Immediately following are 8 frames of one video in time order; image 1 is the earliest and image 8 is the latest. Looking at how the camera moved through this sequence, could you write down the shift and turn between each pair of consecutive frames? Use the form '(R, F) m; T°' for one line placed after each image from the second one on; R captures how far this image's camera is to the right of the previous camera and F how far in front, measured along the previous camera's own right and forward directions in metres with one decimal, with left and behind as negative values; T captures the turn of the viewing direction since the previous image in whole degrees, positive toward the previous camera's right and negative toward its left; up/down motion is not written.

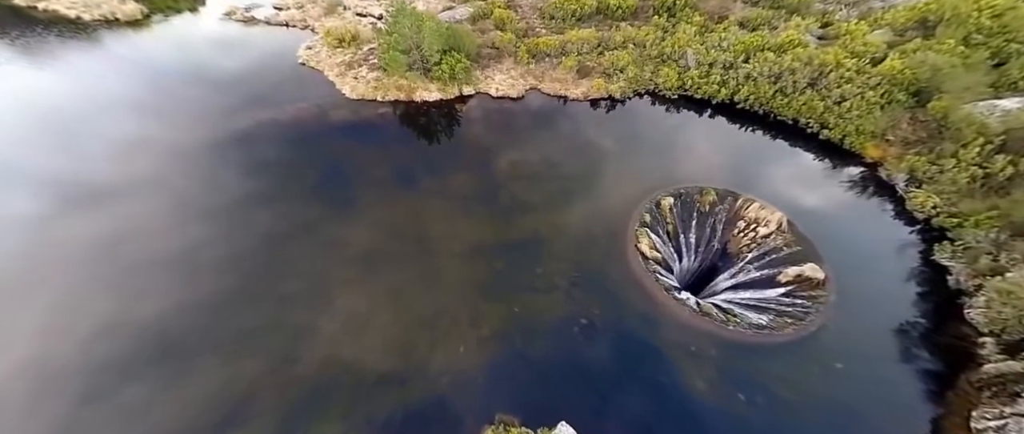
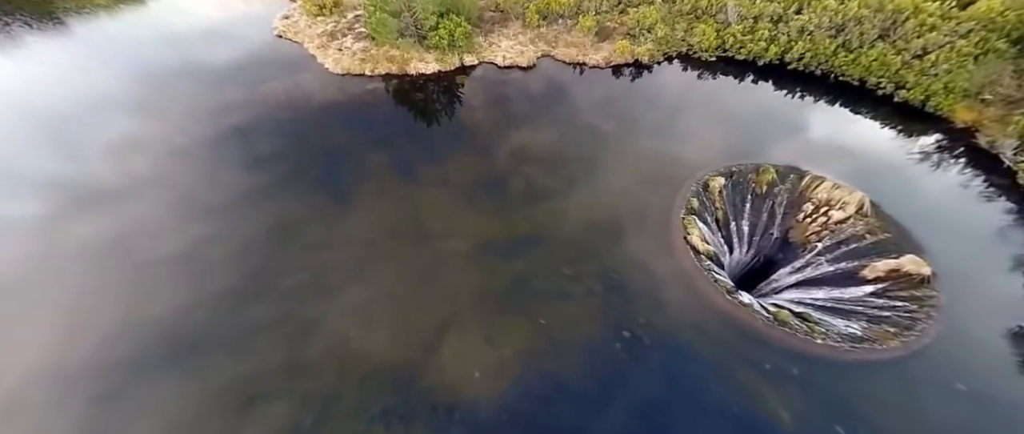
(-1.0, +4.0) m; 0°
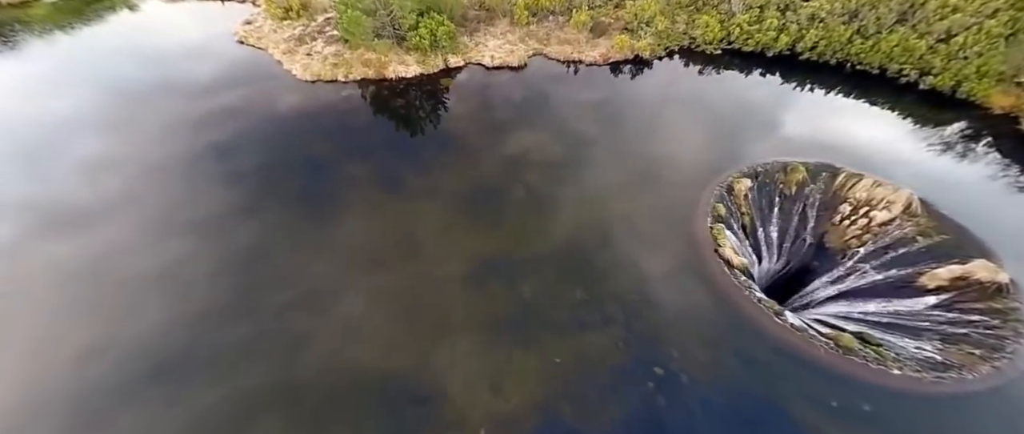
(-0.6, +2.8) m; +2°
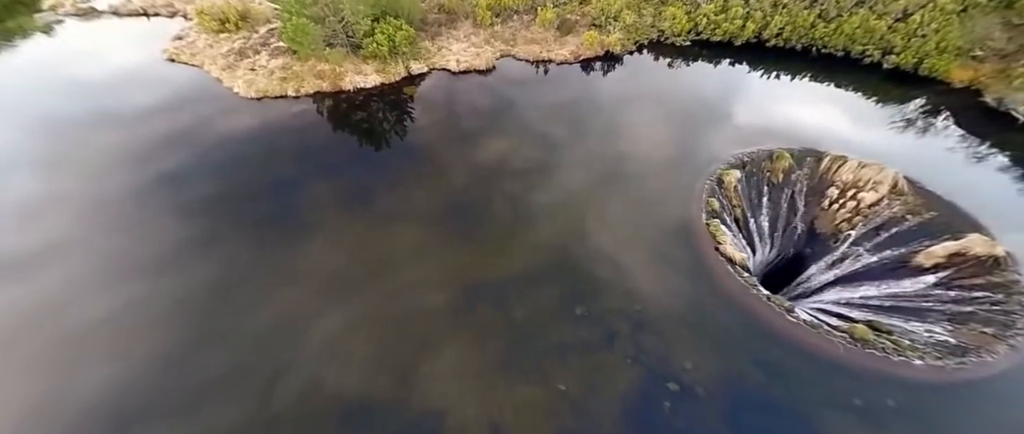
(-0.4, +1.5) m; +4°
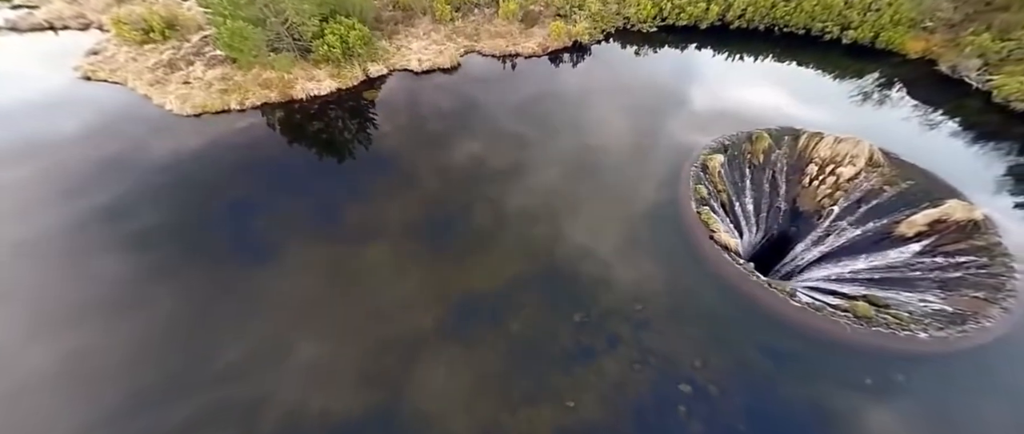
(-0.4, +1.2) m; +4°
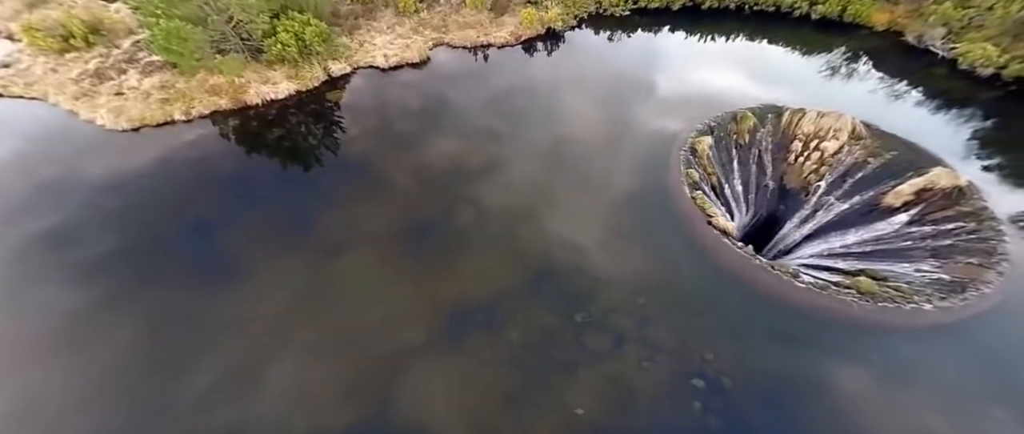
(-0.4, +1.0) m; +4°
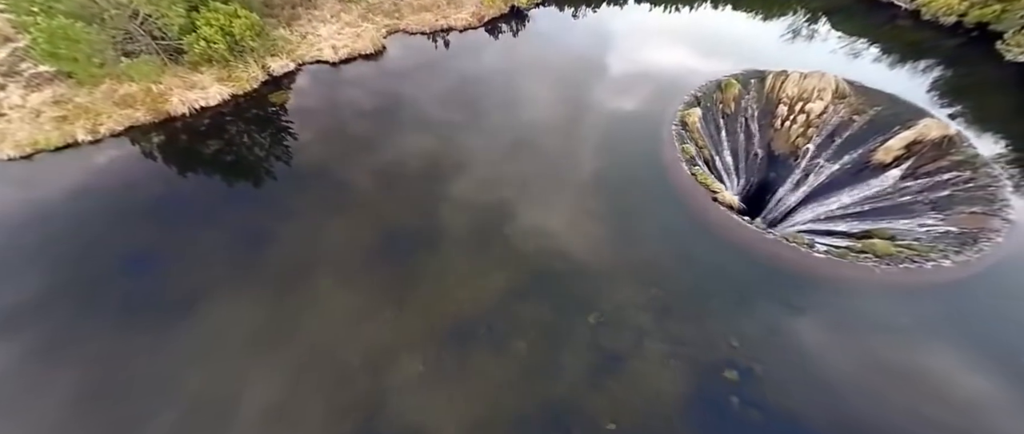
(-0.8, +1.6) m; +5°
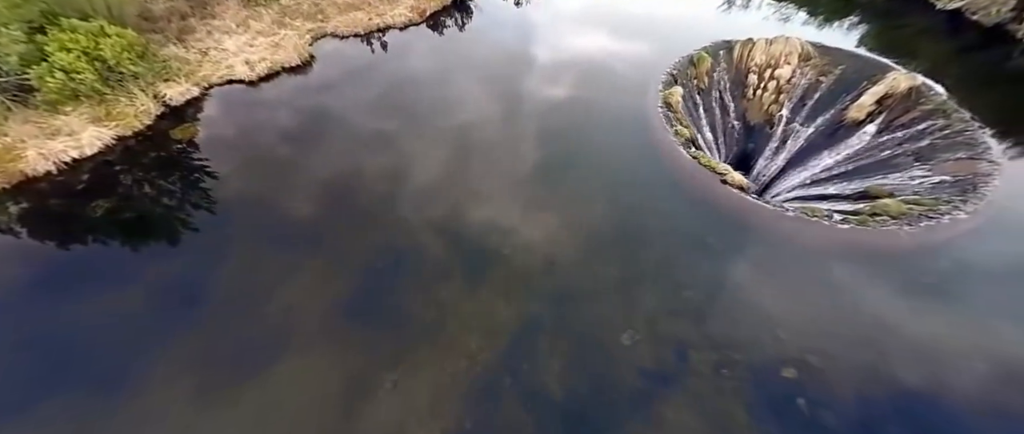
(-1.4, +2.0) m; +8°
